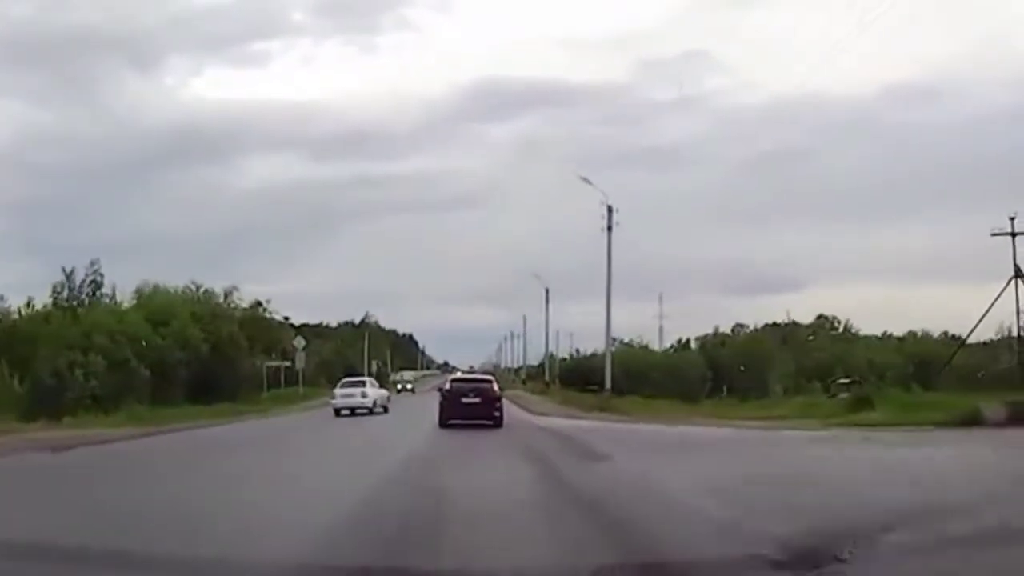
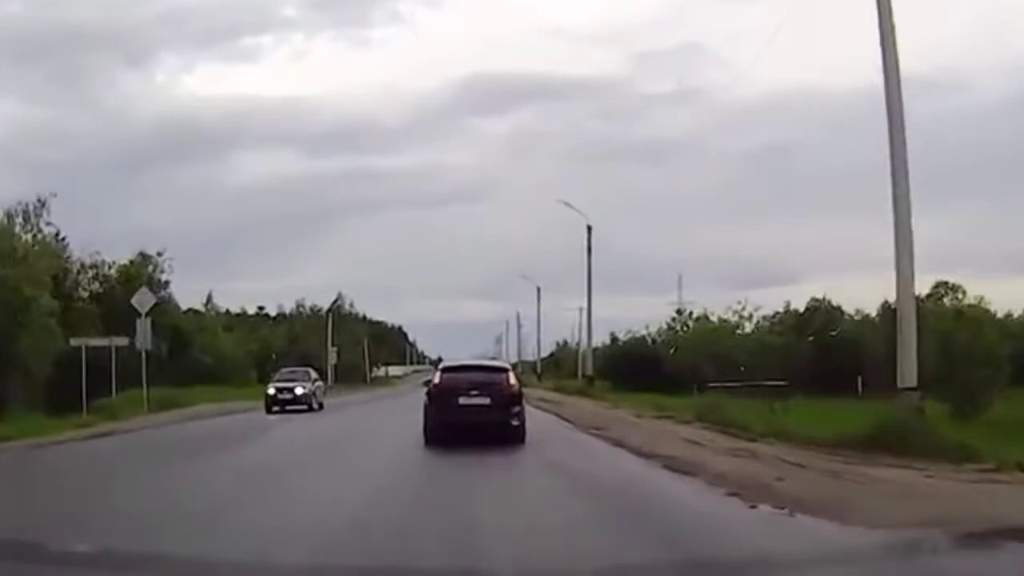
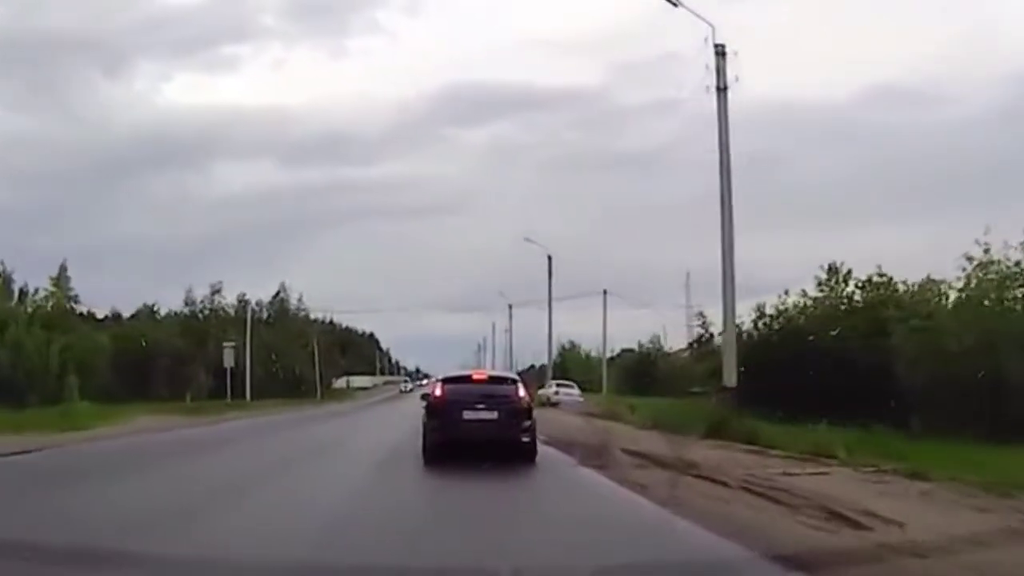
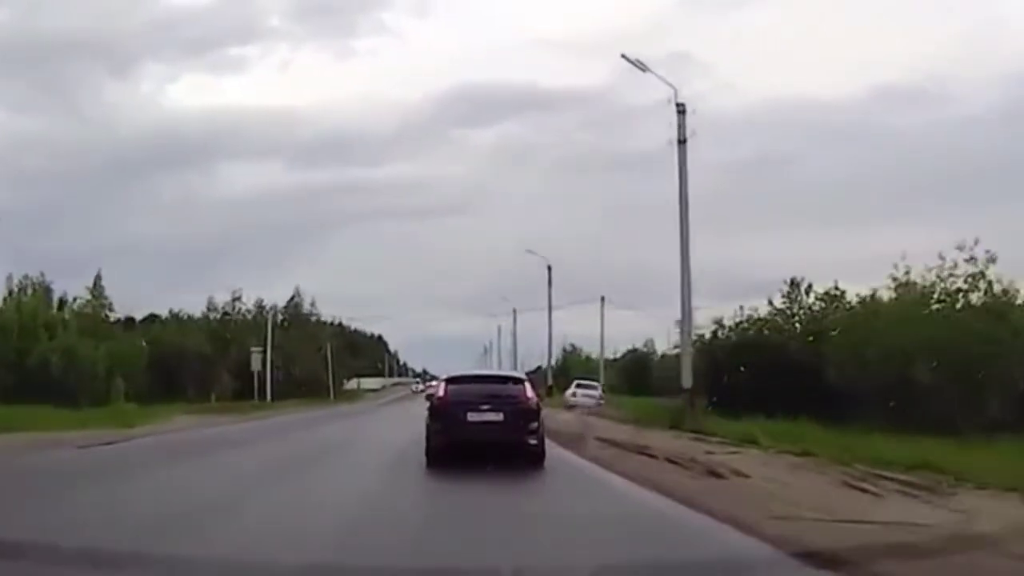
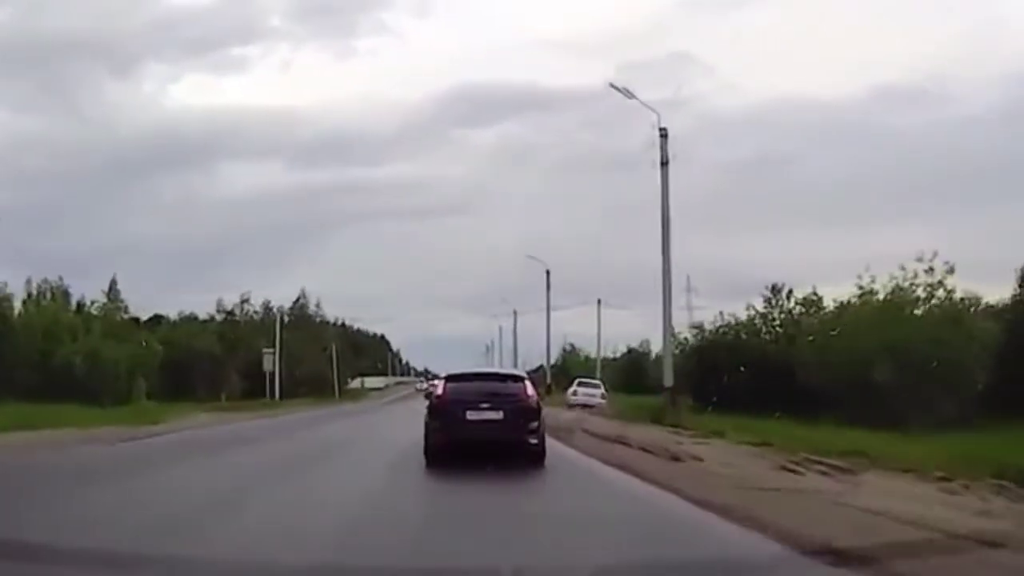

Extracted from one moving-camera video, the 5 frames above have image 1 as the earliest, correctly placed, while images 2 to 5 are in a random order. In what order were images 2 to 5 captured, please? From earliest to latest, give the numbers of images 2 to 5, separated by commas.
2, 5, 4, 3
